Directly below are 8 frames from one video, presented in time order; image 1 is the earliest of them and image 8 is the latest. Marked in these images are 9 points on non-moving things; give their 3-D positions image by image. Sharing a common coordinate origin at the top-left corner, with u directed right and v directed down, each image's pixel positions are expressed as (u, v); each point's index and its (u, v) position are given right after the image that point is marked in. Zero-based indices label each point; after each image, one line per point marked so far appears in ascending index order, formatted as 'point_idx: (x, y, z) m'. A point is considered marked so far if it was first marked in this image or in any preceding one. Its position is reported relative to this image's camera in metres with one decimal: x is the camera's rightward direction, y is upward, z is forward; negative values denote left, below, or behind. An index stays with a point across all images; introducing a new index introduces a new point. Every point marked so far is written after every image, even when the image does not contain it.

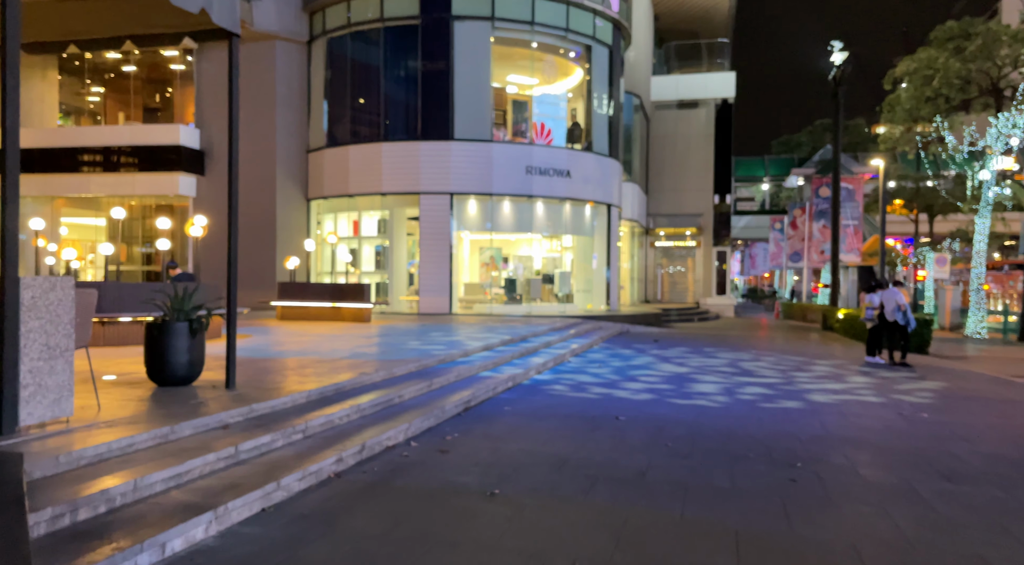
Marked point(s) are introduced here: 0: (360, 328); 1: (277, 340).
0: (-3.5, -1.0, +19.4) m
1: (-5.0, -1.1, +17.7) m
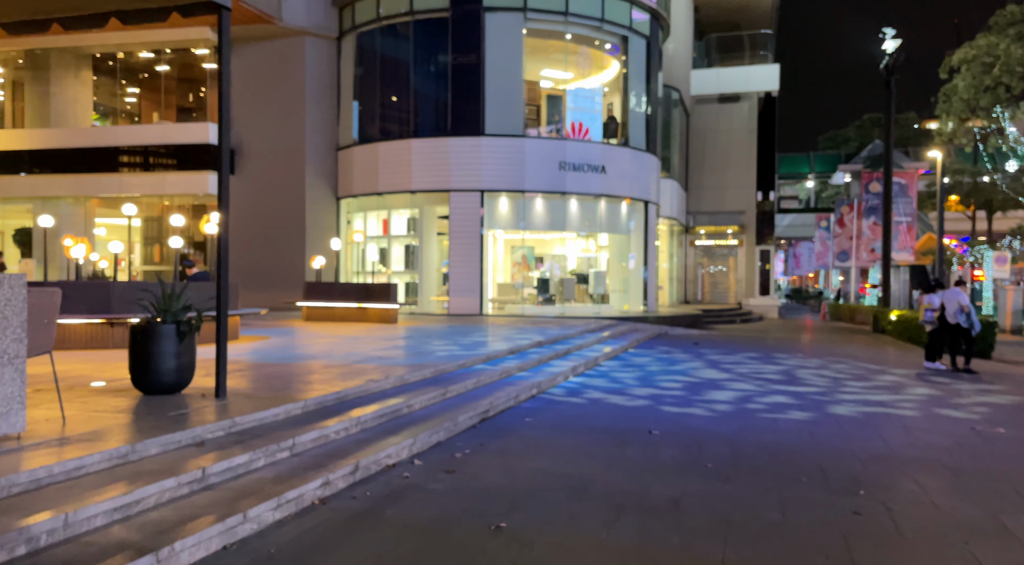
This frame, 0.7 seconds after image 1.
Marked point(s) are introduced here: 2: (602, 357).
0: (-2.8, -1.0, +18.7) m
1: (-4.3, -1.1, +17.1) m
2: (+1.7, -1.5, +15.8) m
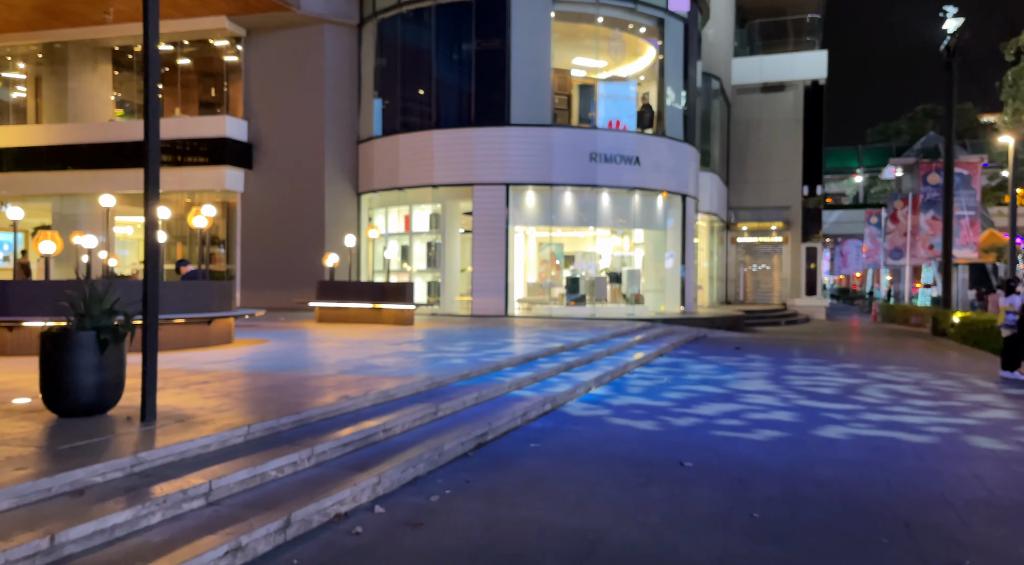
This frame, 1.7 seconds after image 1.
0: (-2.3, -1.0, +17.5) m
1: (-3.9, -1.1, +15.9) m
2: (+2.1, -1.5, +14.3) m
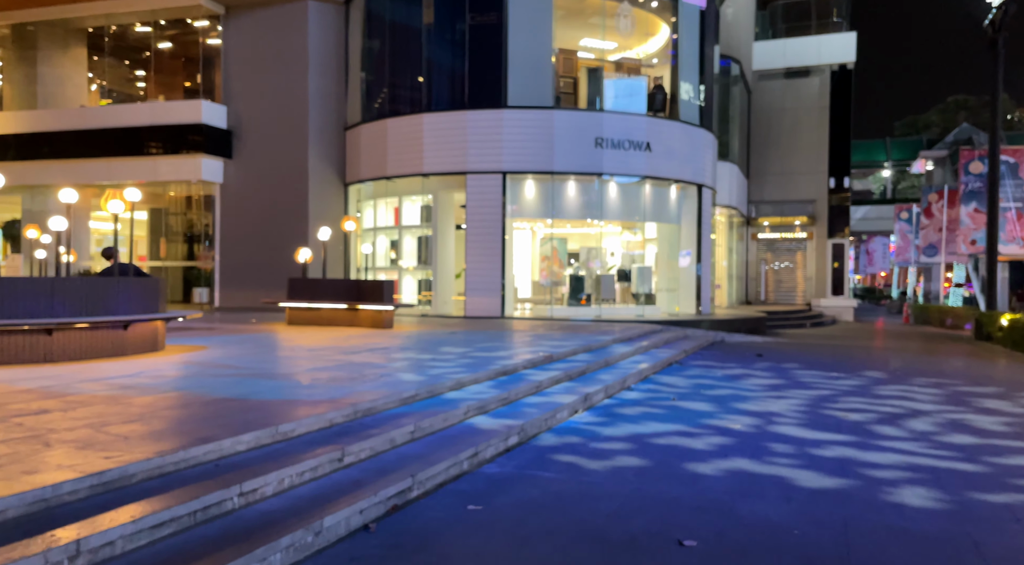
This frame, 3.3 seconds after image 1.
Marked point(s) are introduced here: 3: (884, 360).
0: (-2.5, -1.0, +15.5) m
1: (-4.1, -1.1, +14.0) m
2: (+1.8, -1.4, +12.3) m
3: (+7.6, -1.6, +17.2) m
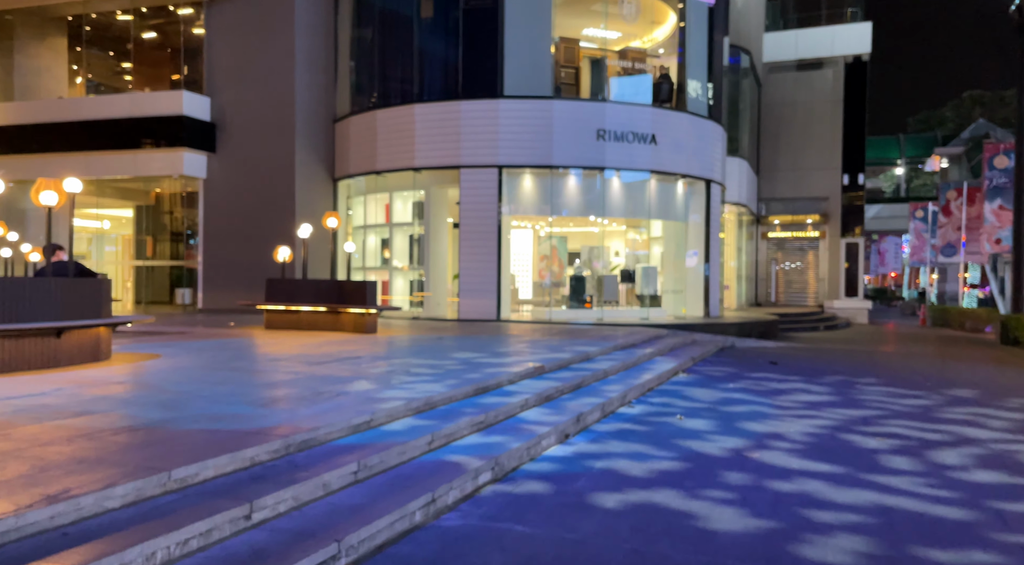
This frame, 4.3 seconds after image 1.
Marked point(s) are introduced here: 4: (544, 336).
0: (-2.6, -1.0, +14.3) m
1: (-4.2, -1.1, +12.9) m
2: (+1.7, -1.5, +11.1) m
3: (+7.5, -1.6, +15.9) m
4: (+0.7, -1.1, +17.1) m
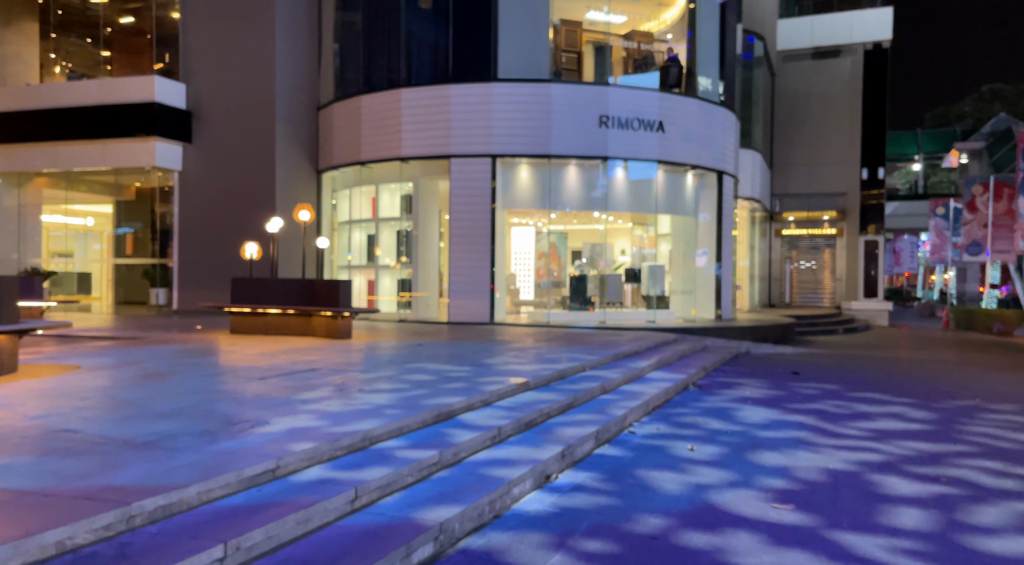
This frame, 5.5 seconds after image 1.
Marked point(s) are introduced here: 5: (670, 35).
0: (-2.7, -1.0, +12.8) m
1: (-4.4, -1.1, +11.4) m
2: (+1.5, -1.5, +9.5) m
3: (+7.4, -1.6, +14.3) m
4: (+0.5, -1.1, +15.5) m
5: (+3.5, +5.7, +19.1) m
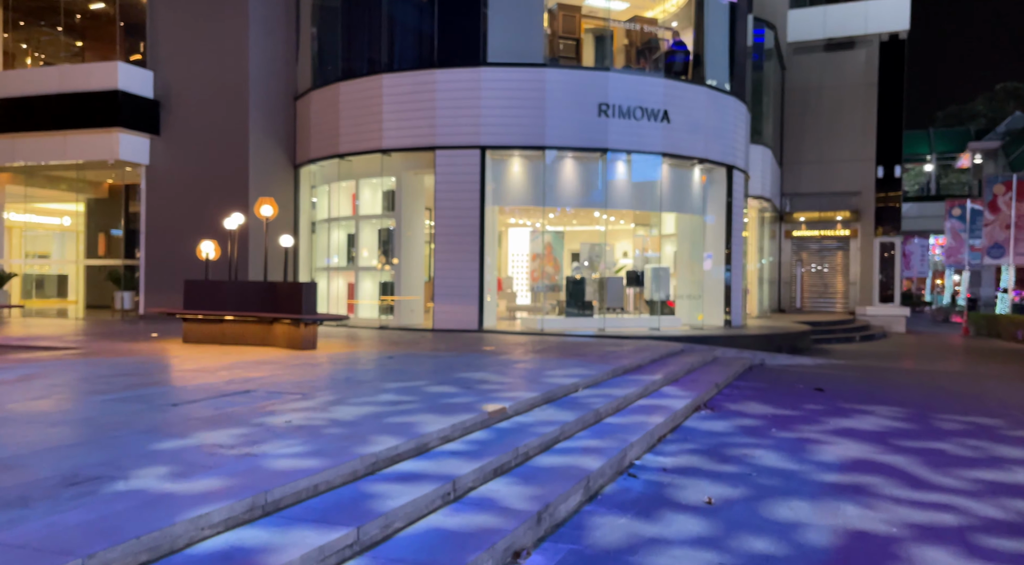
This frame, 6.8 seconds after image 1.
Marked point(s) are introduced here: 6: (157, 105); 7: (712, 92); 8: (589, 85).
0: (-2.9, -1.0, +11.3) m
1: (-4.6, -1.1, +9.8) m
2: (+1.3, -1.5, +8.0) m
3: (+7.2, -1.7, +12.8) m
4: (+0.3, -1.1, +14.0) m
5: (+3.4, +5.6, +17.5) m
6: (-8.1, +4.1, +19.3) m
7: (+4.3, +4.0, +17.9) m
8: (+1.5, +3.8, +16.5) m
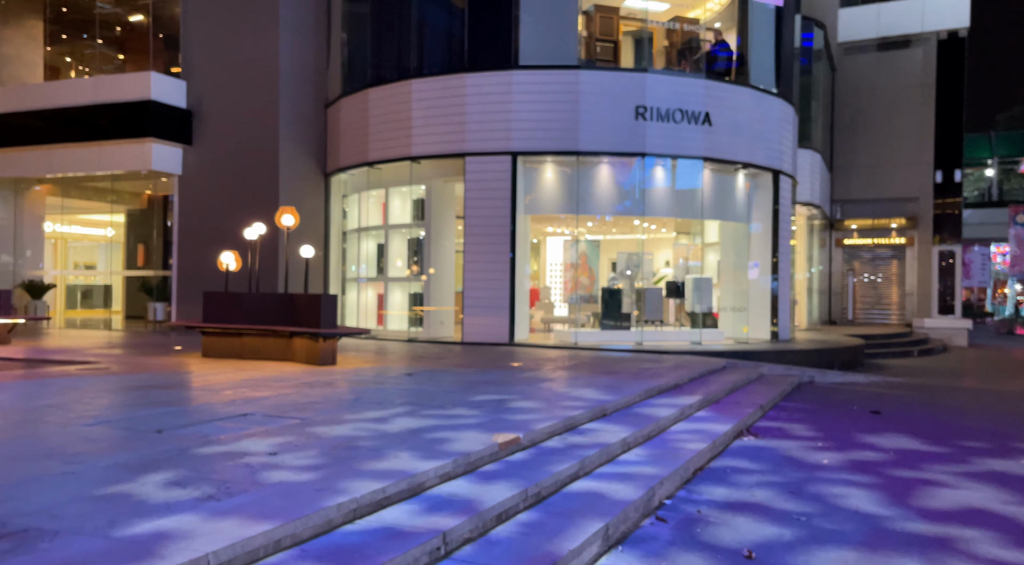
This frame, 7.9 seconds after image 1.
0: (-2.6, -1.2, +10.8) m
1: (-4.3, -1.3, +9.4) m
2: (+1.4, -1.6, +7.3) m
3: (+7.6, -1.9, +11.7) m
4: (+0.8, -1.3, +13.3) m
5: (+4.1, +5.4, +16.8) m
6: (-7.3, +3.8, +19.2) m
7: (+5.0, +3.8, +17.0) m
8: (+2.2, +3.6, +15.8) m
